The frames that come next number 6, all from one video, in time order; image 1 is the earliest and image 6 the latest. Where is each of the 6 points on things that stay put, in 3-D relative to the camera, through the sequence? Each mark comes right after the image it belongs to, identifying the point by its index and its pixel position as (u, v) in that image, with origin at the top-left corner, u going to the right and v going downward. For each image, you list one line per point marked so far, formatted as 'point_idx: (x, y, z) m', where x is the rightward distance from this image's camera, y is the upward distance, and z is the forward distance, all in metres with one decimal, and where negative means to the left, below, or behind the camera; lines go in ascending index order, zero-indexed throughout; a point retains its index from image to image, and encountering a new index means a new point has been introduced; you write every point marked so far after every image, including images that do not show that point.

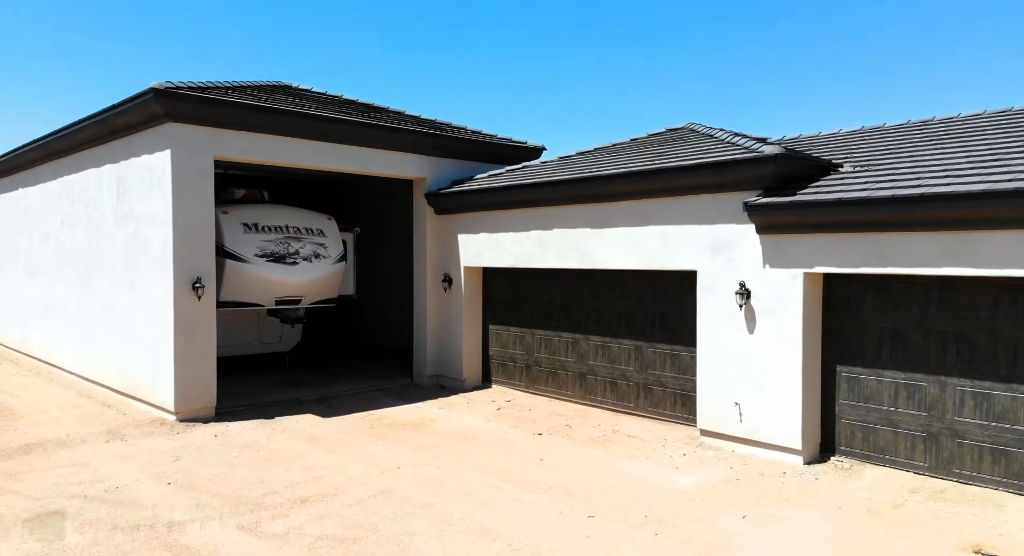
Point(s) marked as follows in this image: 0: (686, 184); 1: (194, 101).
0: (+2.2, +1.2, +10.0) m
1: (-4.5, +2.5, +11.1) m
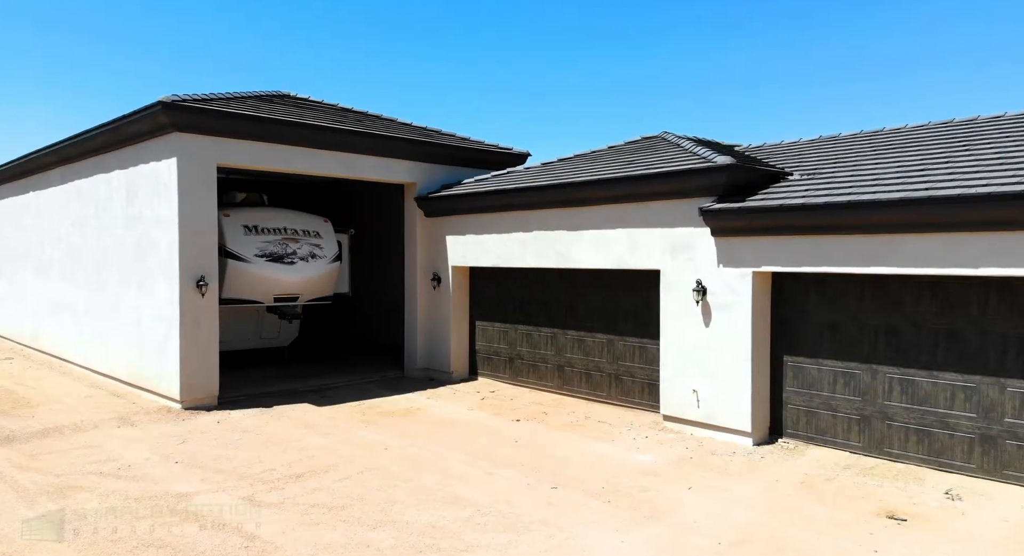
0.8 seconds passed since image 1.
0: (+1.9, +1.2, +10.9) m
1: (-4.8, +2.5, +12.0) m
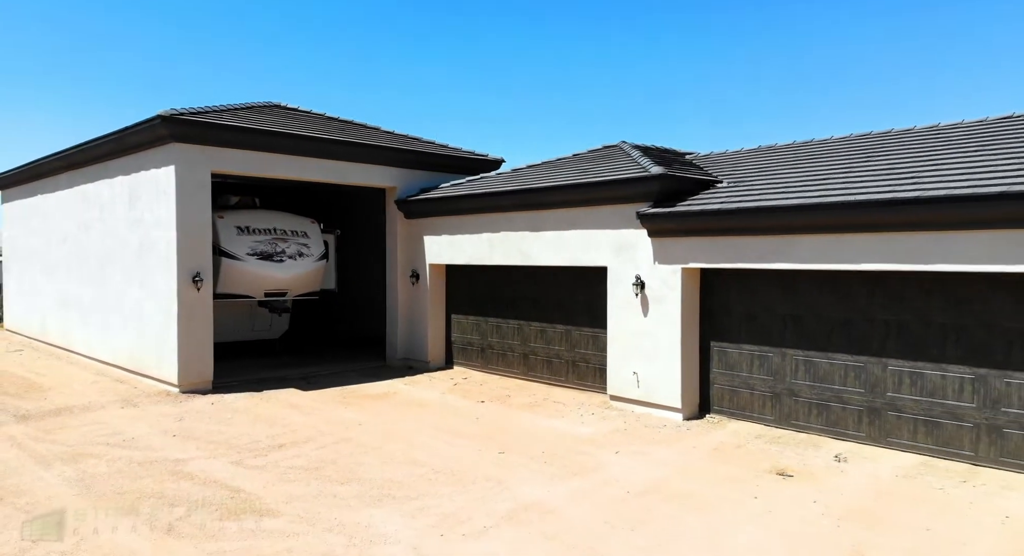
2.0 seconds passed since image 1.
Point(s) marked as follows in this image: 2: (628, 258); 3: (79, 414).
0: (+1.3, +1.2, +12.1) m
1: (-5.4, +2.6, +13.3) m
2: (+1.7, +0.3, +11.8) m
3: (-6.7, -2.1, +12.2) m
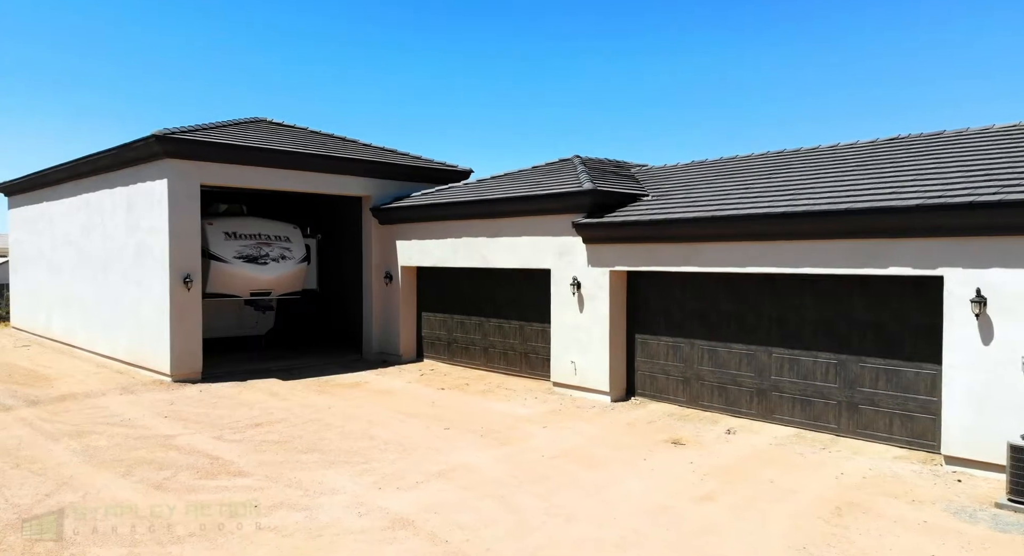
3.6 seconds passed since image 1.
0: (+0.5, +1.2, +13.7) m
1: (-6.2, +2.6, +14.9) m
2: (+0.9, +0.3, +13.3) m
3: (-7.5, -2.1, +13.8) m
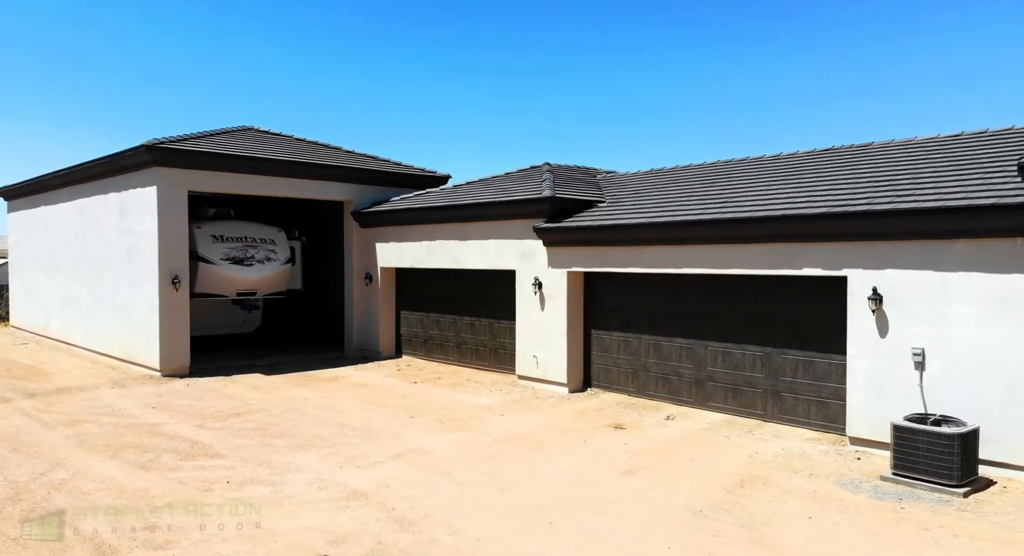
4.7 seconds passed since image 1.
0: (-0.1, +1.2, +14.7) m
1: (-6.8, +2.5, +15.8) m
2: (+0.3, +0.3, +14.3) m
3: (-8.2, -2.1, +14.7) m
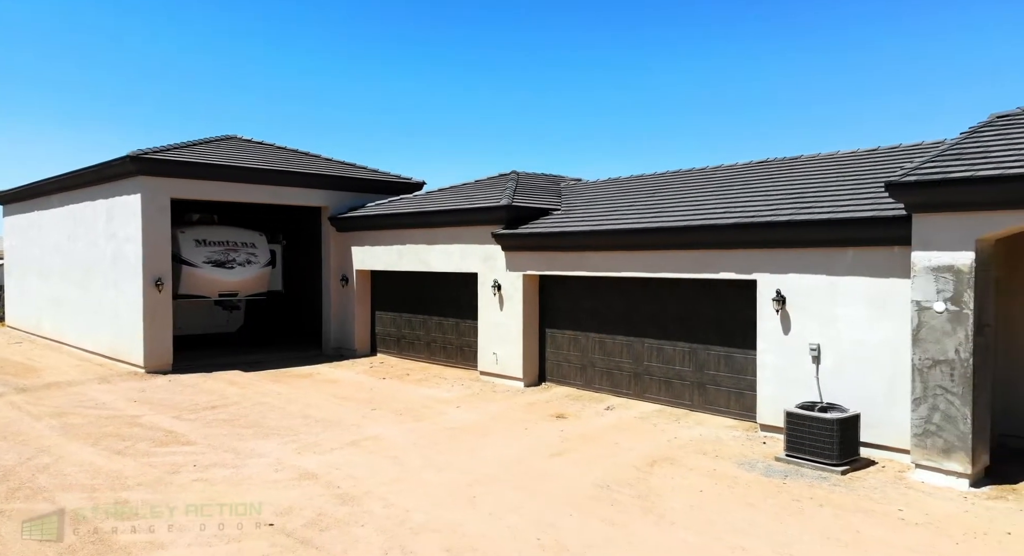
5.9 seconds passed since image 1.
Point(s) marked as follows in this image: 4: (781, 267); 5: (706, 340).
0: (-0.9, +1.2, +15.7) m
1: (-7.6, +2.5, +16.8) m
2: (-0.5, +0.2, +15.3) m
3: (-9.0, -2.2, +15.7) m
4: (+3.5, +0.2, +10.2) m
5: (+2.9, -0.9, +11.7) m
